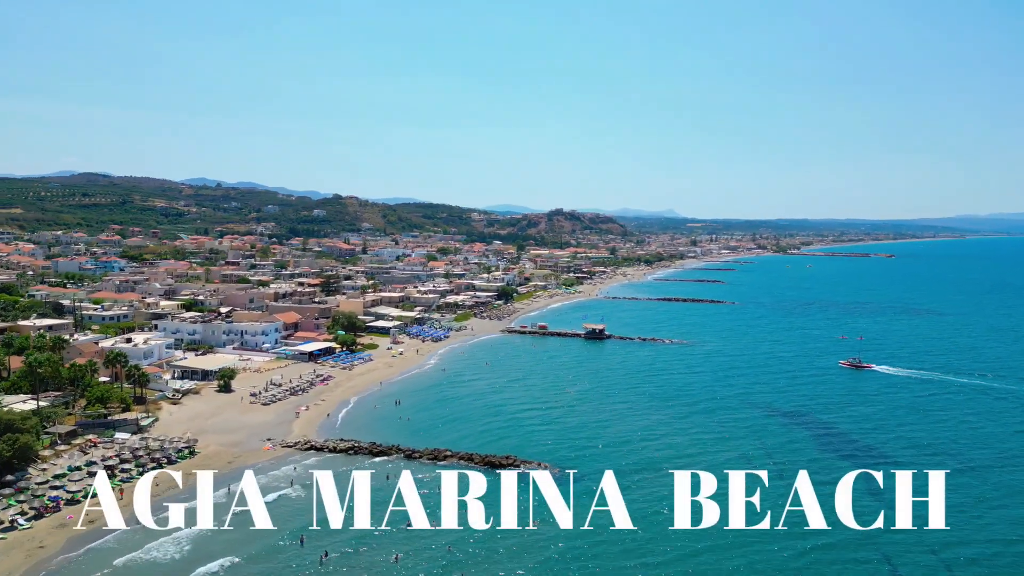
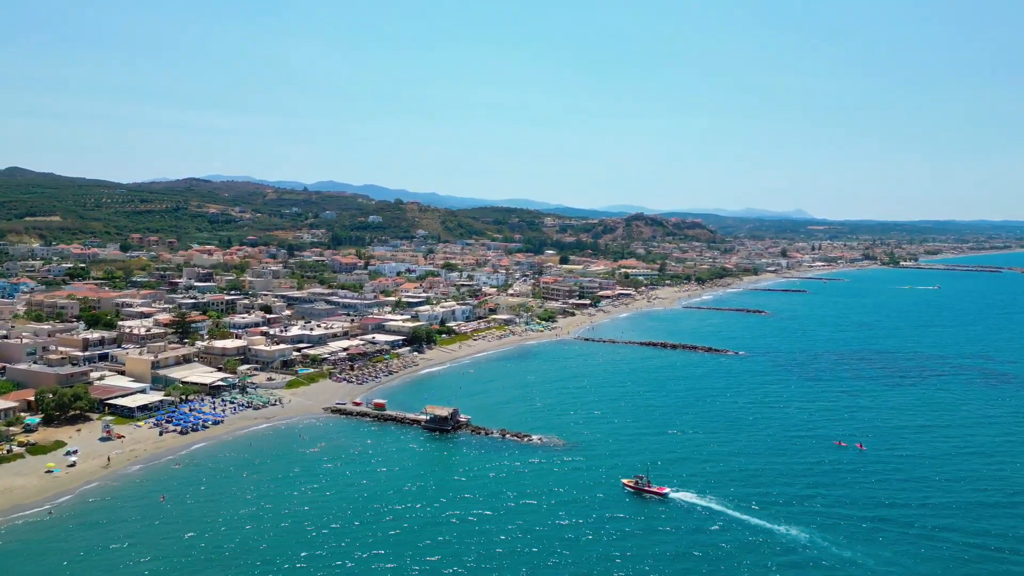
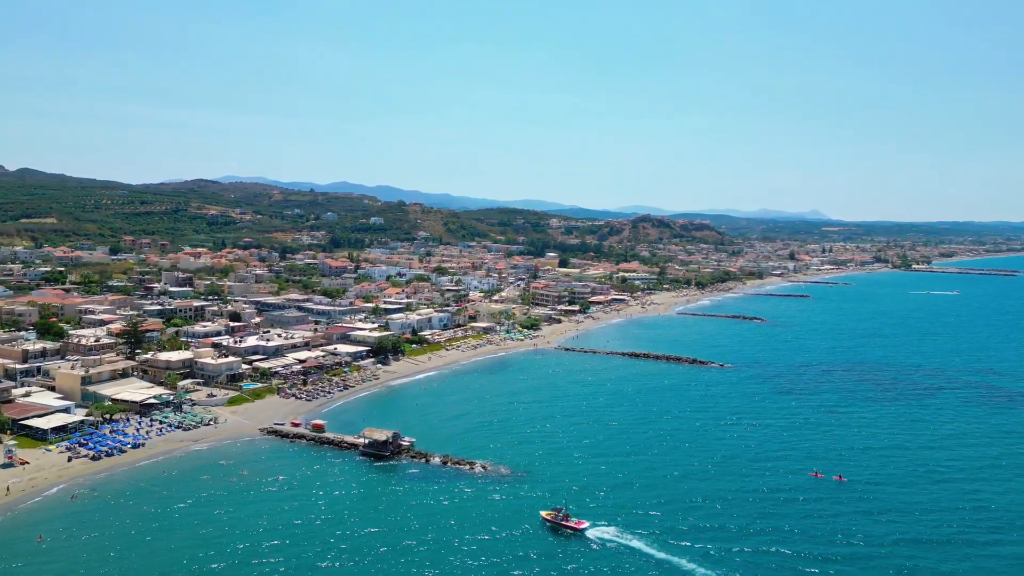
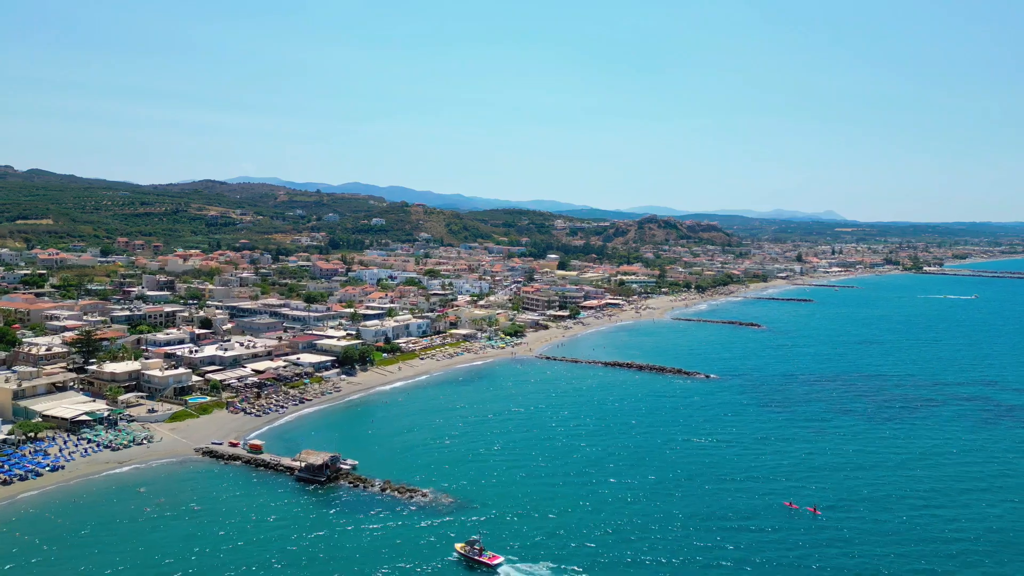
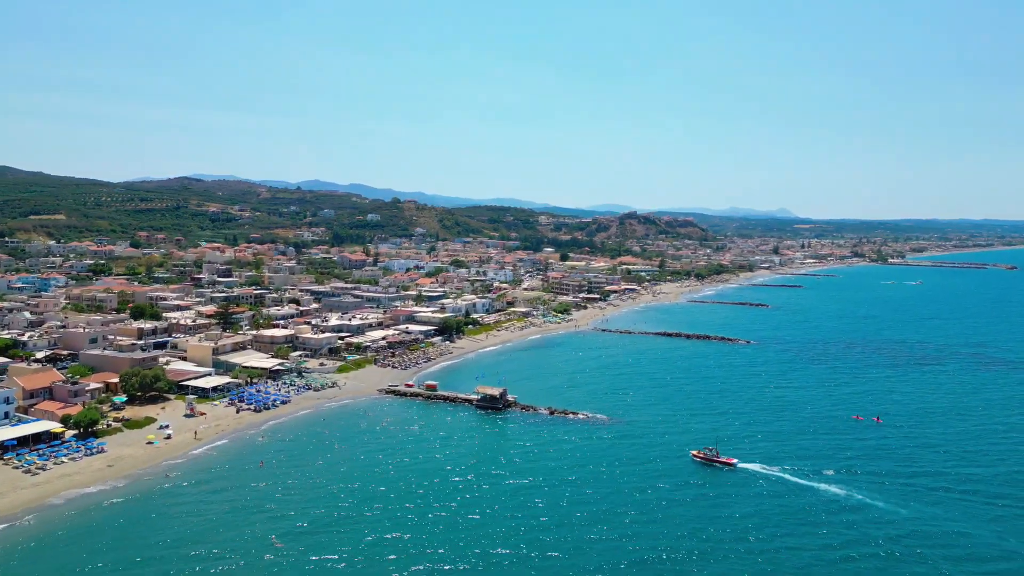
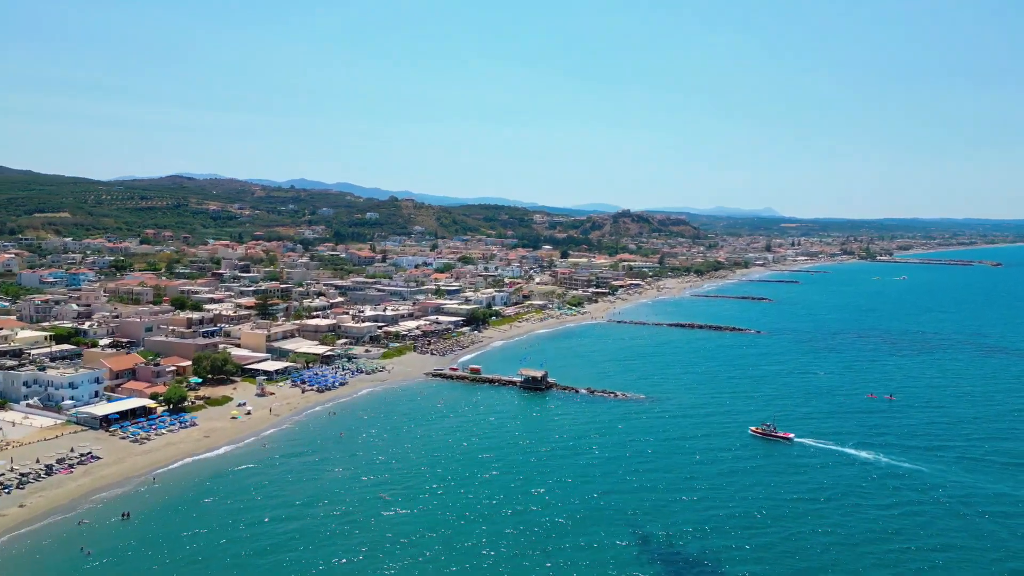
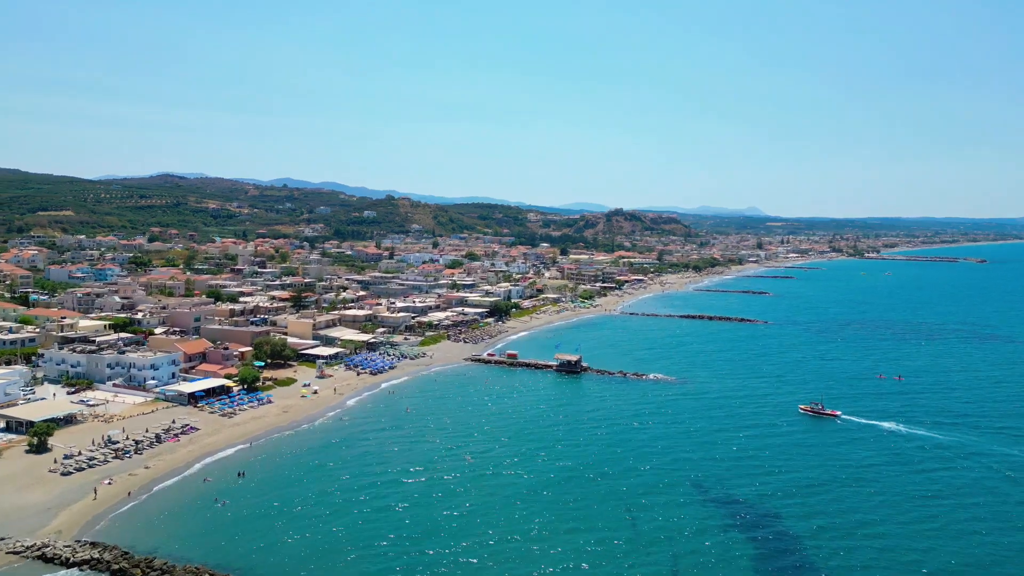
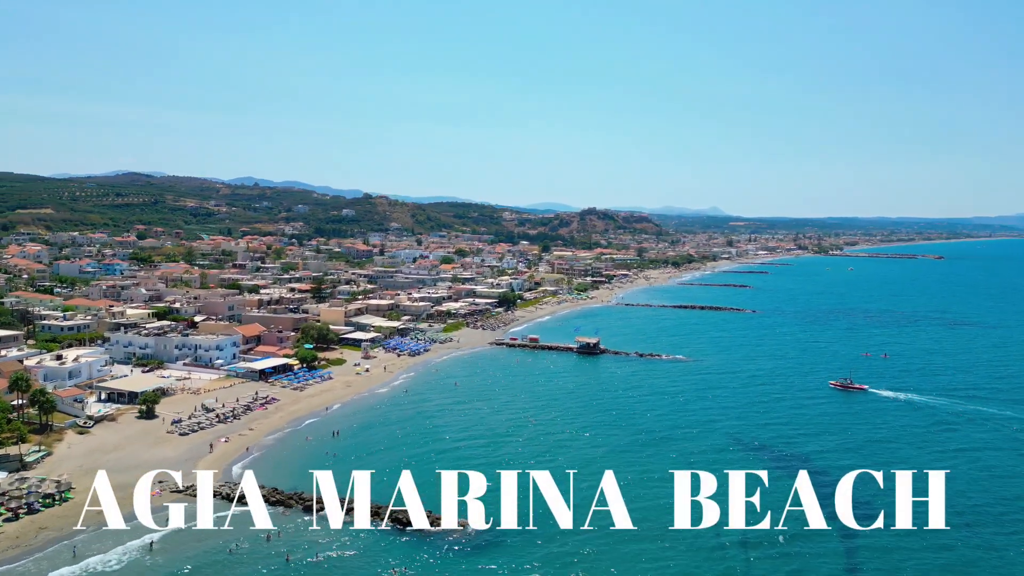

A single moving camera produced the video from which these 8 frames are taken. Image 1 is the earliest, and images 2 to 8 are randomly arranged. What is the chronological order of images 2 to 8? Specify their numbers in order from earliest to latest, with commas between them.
8, 7, 6, 5, 2, 3, 4
